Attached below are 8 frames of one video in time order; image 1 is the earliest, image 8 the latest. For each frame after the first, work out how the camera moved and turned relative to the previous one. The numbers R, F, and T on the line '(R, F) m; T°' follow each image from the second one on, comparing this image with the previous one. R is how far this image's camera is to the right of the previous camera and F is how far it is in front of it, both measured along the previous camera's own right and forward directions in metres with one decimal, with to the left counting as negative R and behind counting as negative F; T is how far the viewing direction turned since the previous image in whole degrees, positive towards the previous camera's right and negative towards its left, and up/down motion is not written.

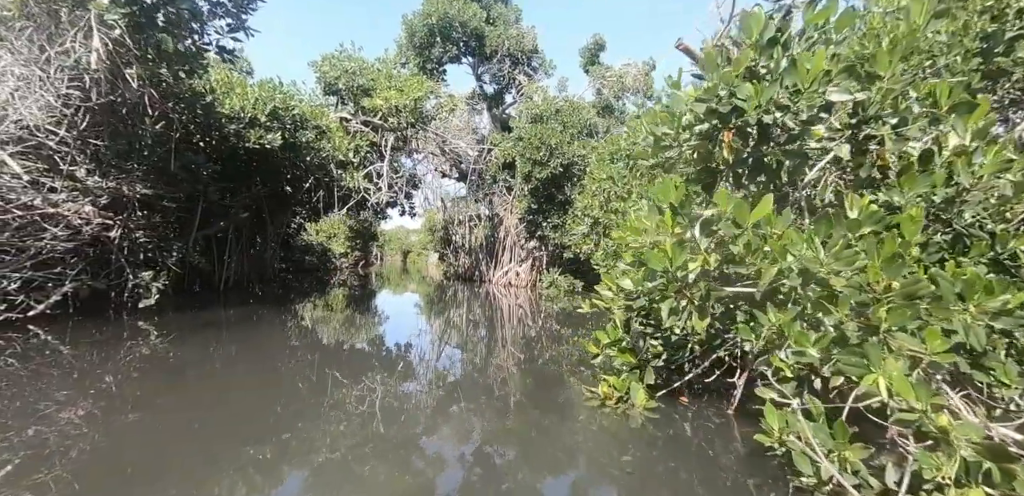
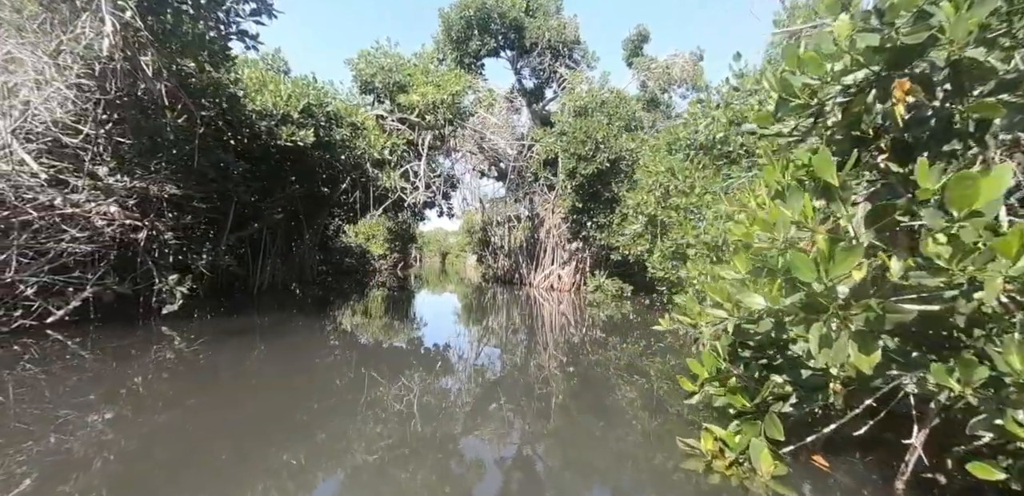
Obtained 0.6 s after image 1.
(-0.1, +0.6) m; -5°
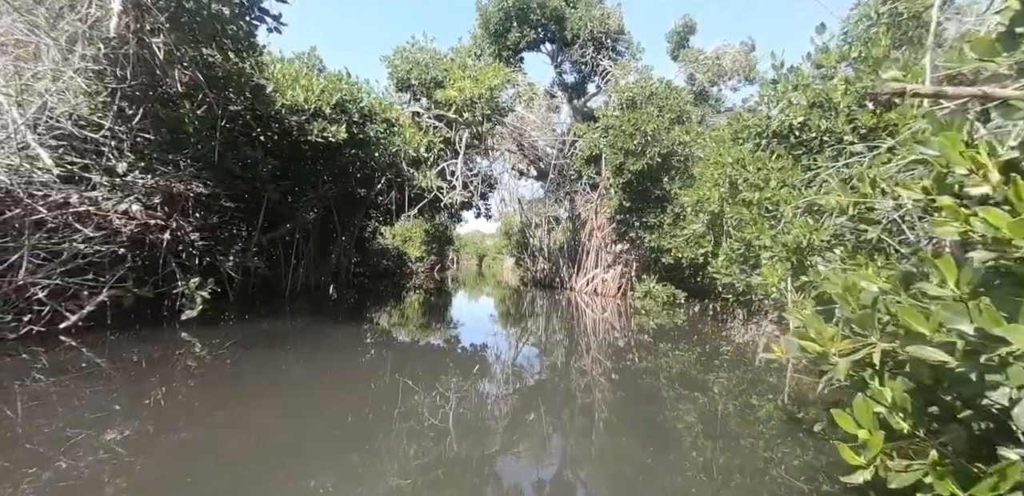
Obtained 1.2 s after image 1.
(-0.1, +0.5) m; -4°
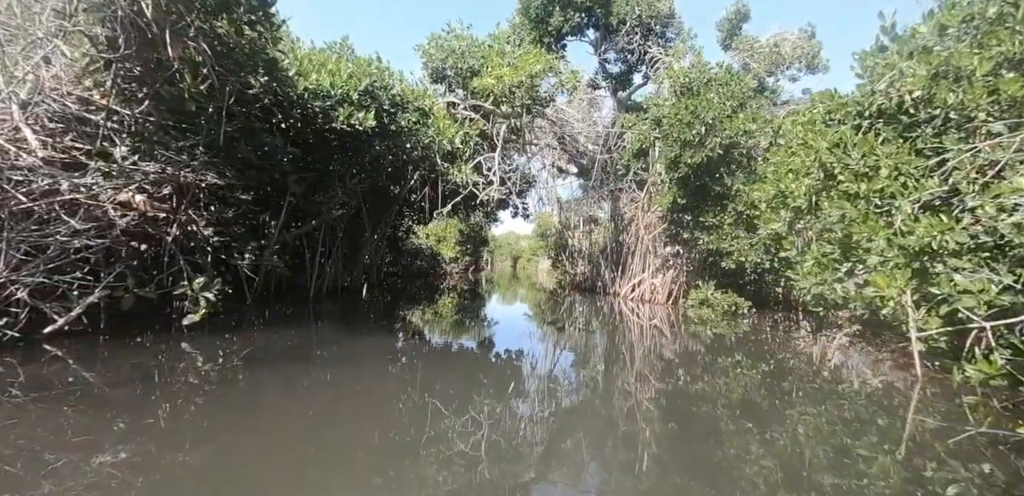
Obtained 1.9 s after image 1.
(-0.1, +0.7) m; -4°
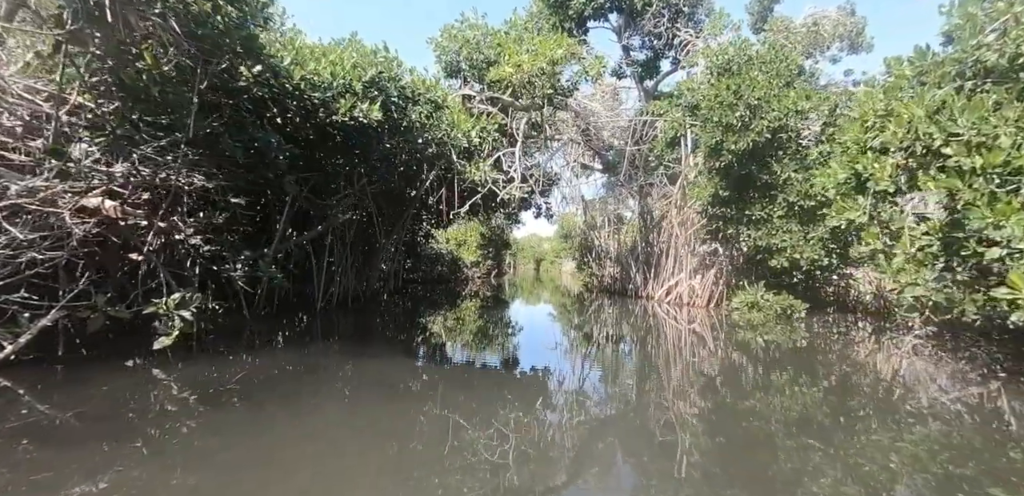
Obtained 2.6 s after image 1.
(0.0, +0.6) m; -3°
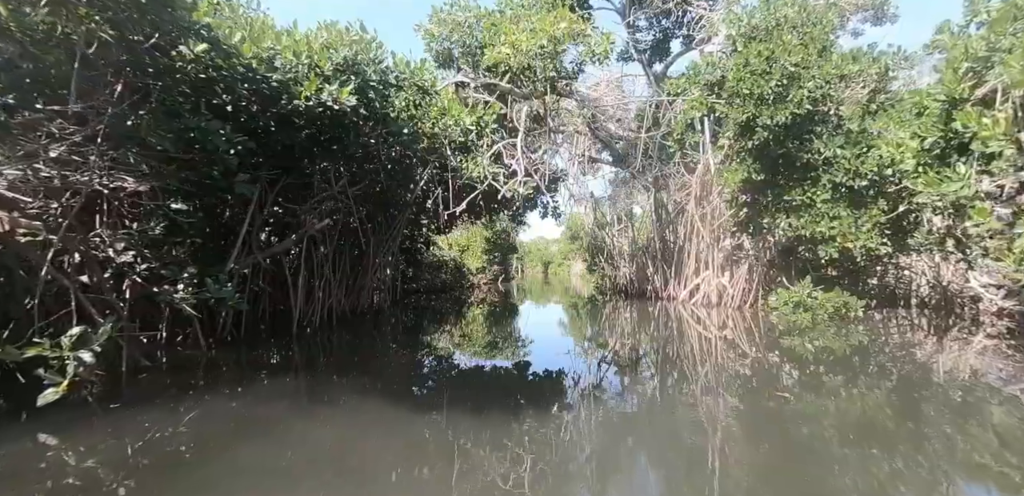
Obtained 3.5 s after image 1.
(0.0, +0.8) m; -1°
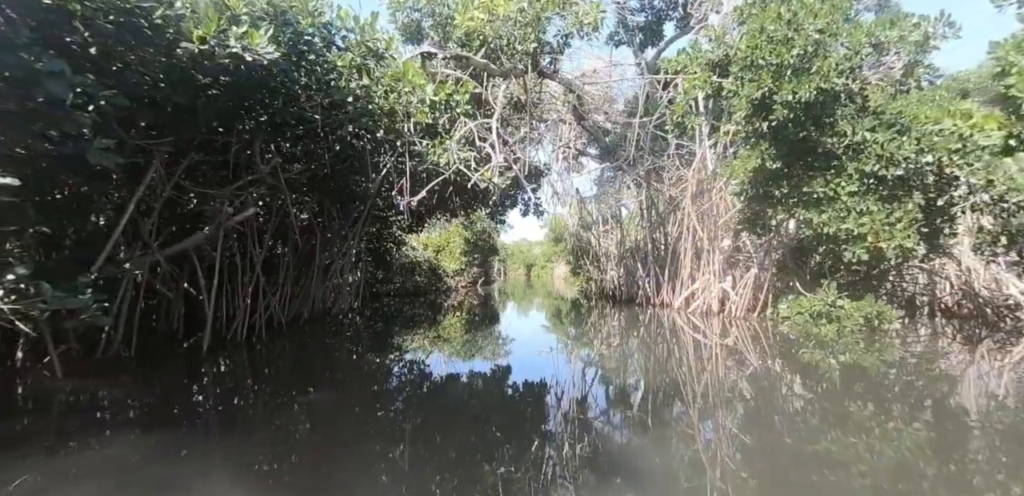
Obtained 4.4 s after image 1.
(+0.1, +1.0) m; +2°
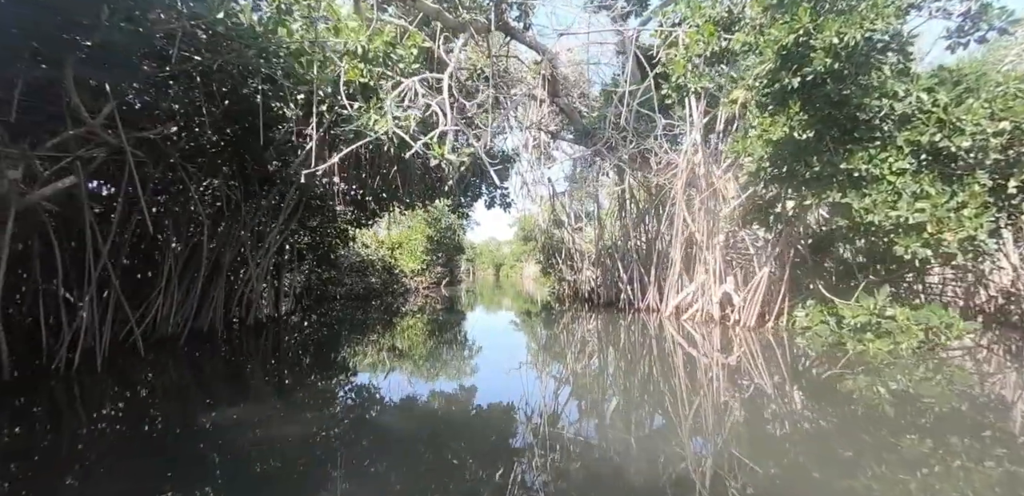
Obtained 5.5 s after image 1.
(+0.1, +1.3) m; +4°
